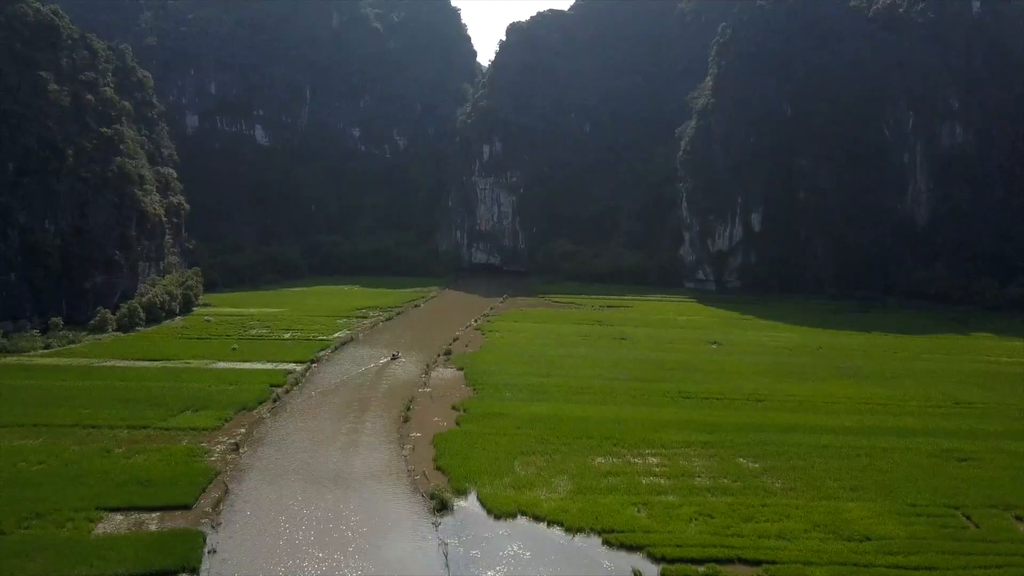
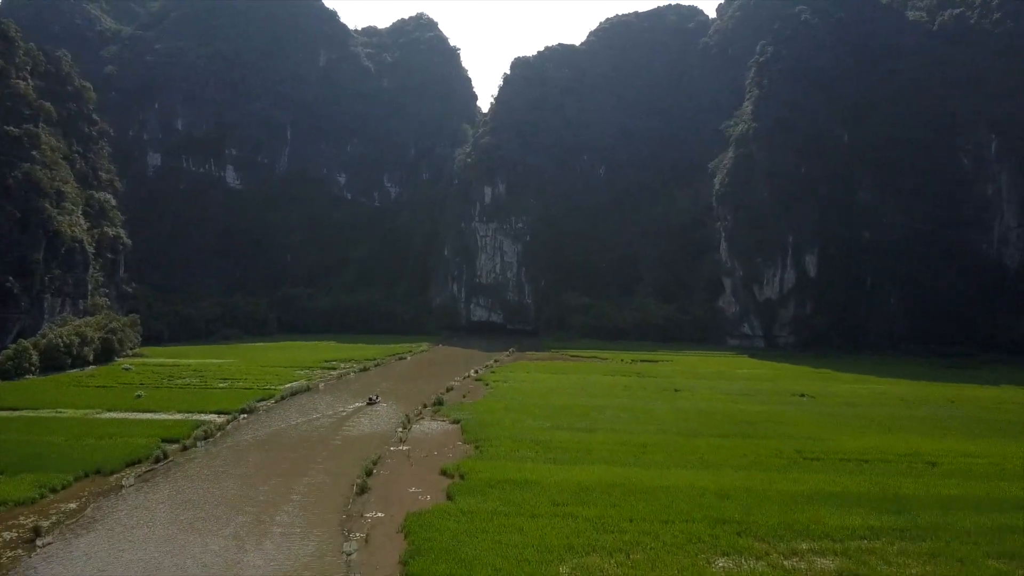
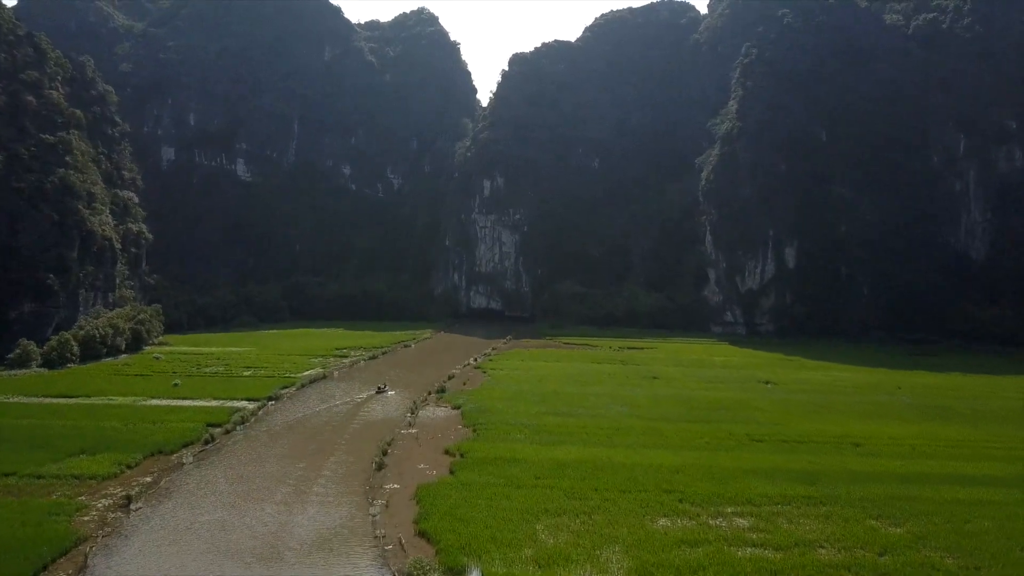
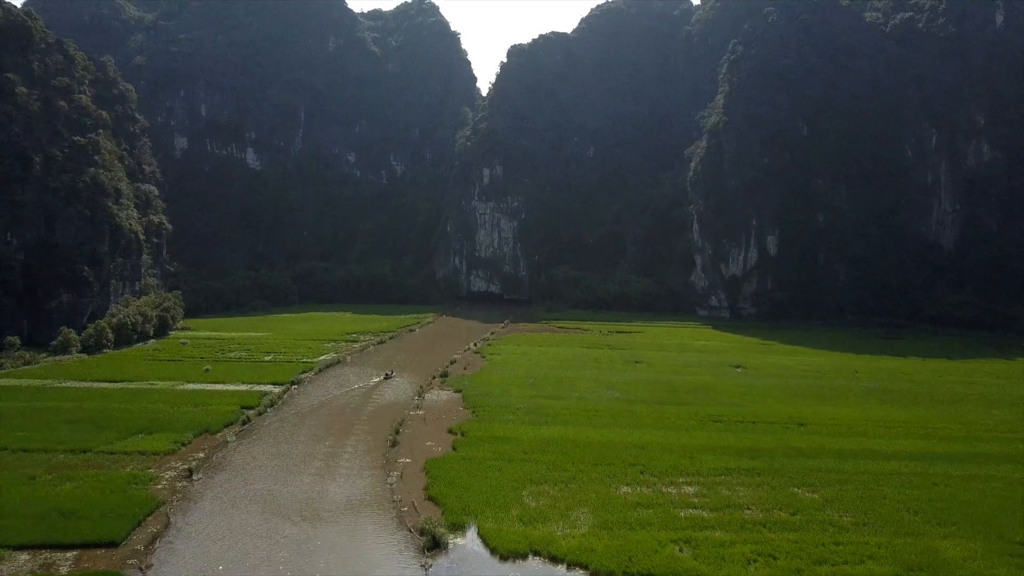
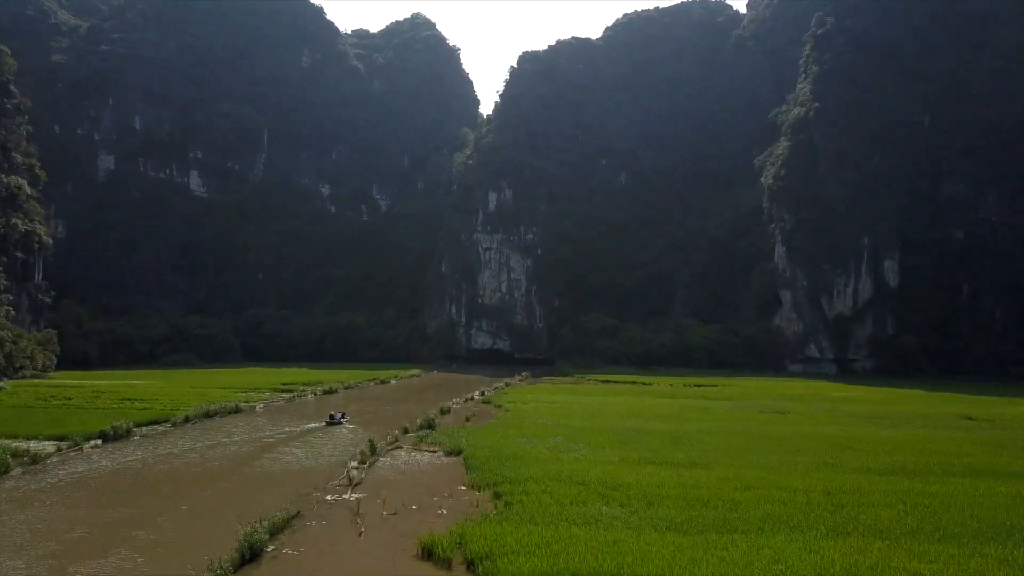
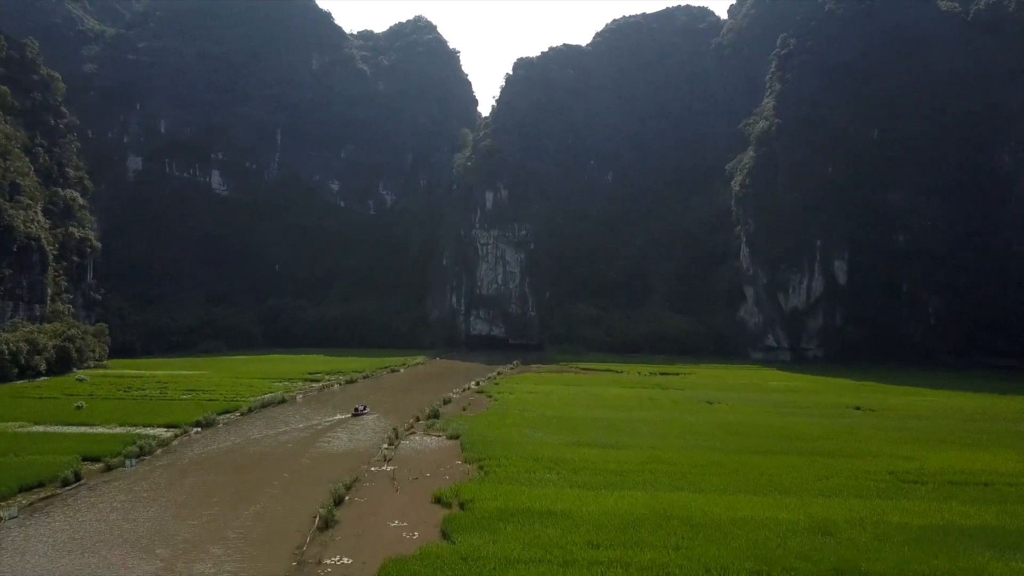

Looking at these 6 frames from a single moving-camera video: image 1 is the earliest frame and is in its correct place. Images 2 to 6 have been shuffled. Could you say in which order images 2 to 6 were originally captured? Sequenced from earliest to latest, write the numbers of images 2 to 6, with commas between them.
4, 3, 2, 6, 5
